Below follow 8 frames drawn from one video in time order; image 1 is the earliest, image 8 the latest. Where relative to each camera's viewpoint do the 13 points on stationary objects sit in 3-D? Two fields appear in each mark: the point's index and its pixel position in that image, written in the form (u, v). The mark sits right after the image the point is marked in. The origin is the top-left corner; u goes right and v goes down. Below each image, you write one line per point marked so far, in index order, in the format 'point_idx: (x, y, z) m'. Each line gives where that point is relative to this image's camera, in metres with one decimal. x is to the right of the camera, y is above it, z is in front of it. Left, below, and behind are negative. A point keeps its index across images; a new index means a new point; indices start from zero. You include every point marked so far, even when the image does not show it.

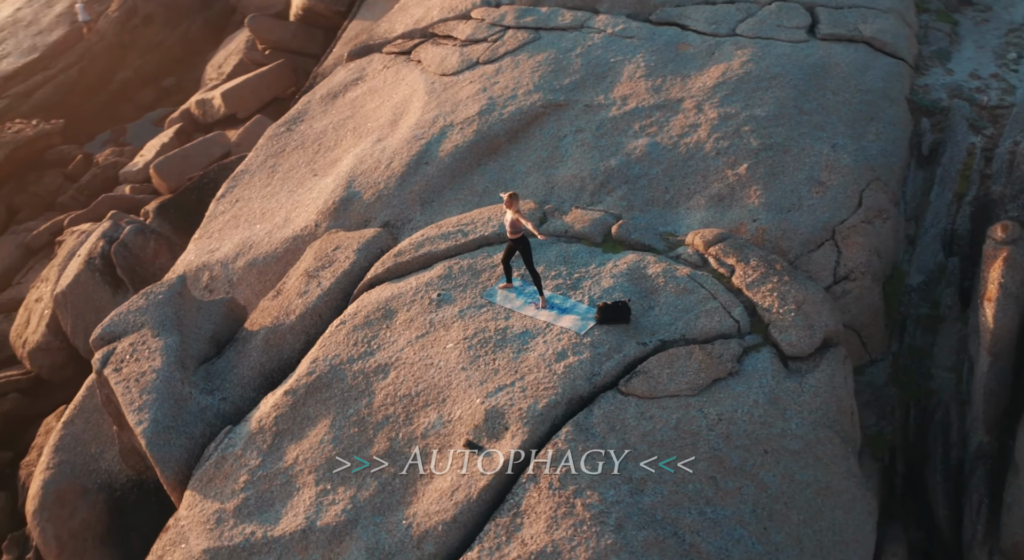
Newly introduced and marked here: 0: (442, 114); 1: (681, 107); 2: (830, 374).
0: (-0.9, +2.7, +11.0) m
1: (+2.3, +2.1, +8.5) m
2: (+2.3, -0.6, +5.0) m
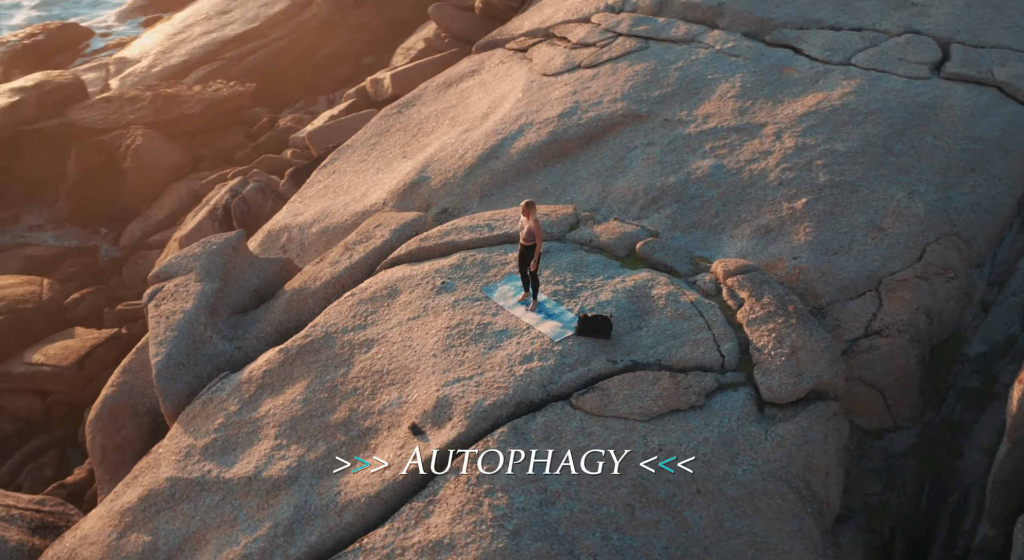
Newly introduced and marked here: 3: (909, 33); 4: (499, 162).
0: (+0.4, +2.7, +11.0) m
1: (+3.0, +1.7, +7.9) m
2: (+1.9, -1.0, +4.5) m
3: (+6.0, +3.7, +10.4) m
4: (-0.1, +1.7, +10.0) m
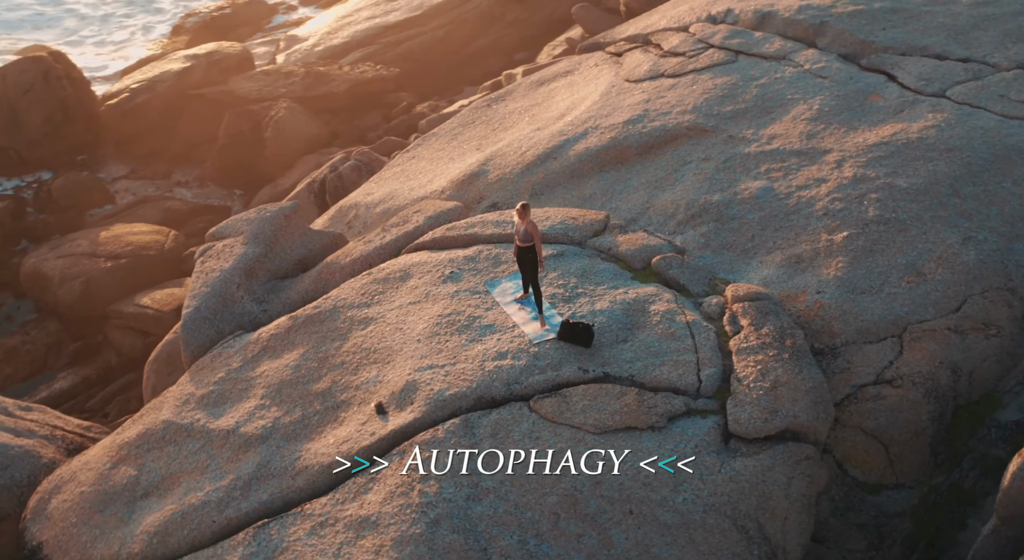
0: (+1.4, +2.6, +10.8) m
1: (+3.4, +1.3, +7.4) m
2: (+1.5, -1.1, +4.2) m
3: (+7.0, +2.9, +9.5) m
4: (+0.7, +1.7, +9.9) m
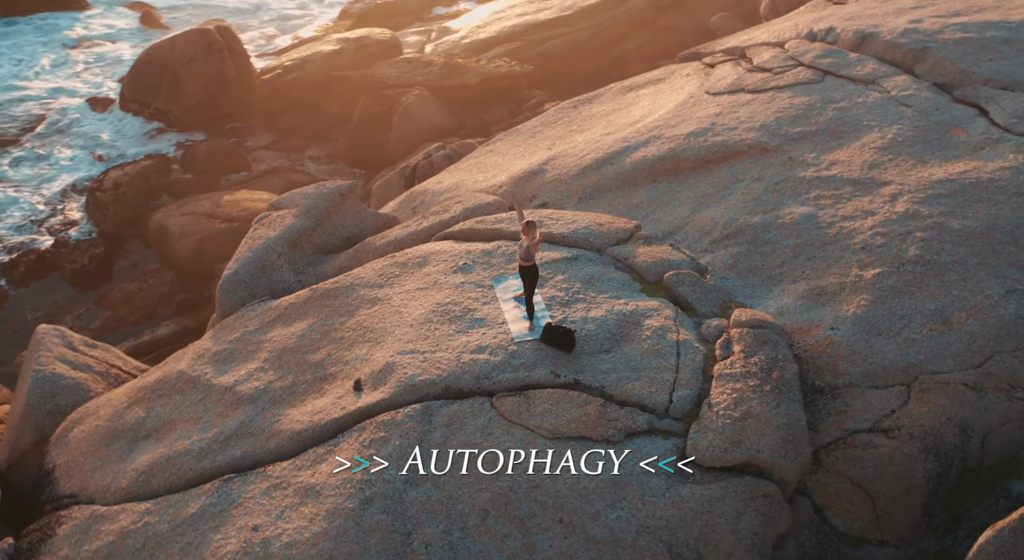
0: (+2.4, +2.4, +10.6) m
1: (+3.7, +0.9, +7.0) m
2: (+1.2, -1.3, +4.0) m
3: (+7.7, +2.0, +8.5) m
4: (+1.4, +1.6, +9.8) m
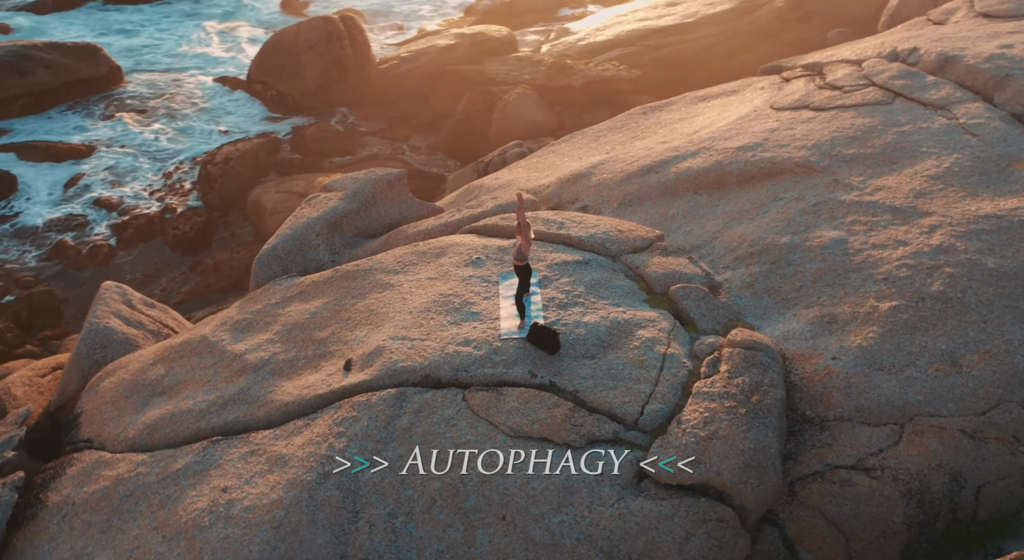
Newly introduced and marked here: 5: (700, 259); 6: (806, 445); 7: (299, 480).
0: (+3.1, +2.1, +10.3) m
1: (+3.9, +0.6, +6.7) m
2: (+0.9, -1.4, +4.0) m
3: (+8.1, +1.3, +7.7) m
4: (+2.0, +1.5, +9.7) m
5: (+1.9, +0.2, +7.0) m
6: (+2.1, -1.2, +4.8) m
7: (-1.3, -1.2, +4.2) m
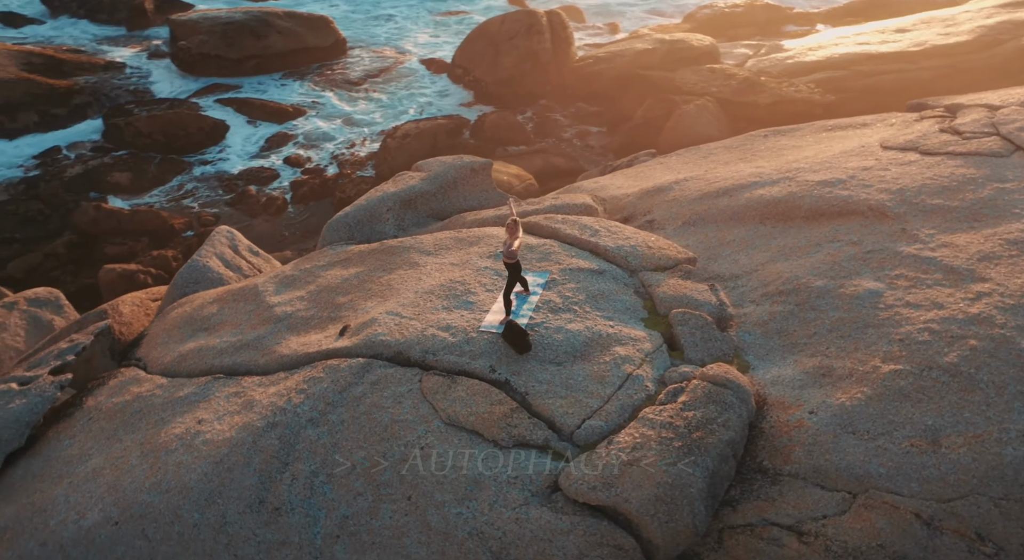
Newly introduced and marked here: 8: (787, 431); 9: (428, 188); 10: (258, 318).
0: (+4.2, +1.6, +9.8) m
1: (+4.0, 0.0, +6.1) m
2: (+0.3, -1.5, +4.1) m
3: (+8.4, 0.0, +6.3) m
4: (+2.9, +1.1, +9.4) m
5: (+2.1, -0.1, +6.8) m
6: (+1.6, -1.4, +4.6) m
7: (-1.8, -1.0, +4.7) m
8: (+2.0, -1.1, +4.9) m
9: (-1.3, +1.4, +10.1) m
10: (-2.5, -0.4, +6.8) m
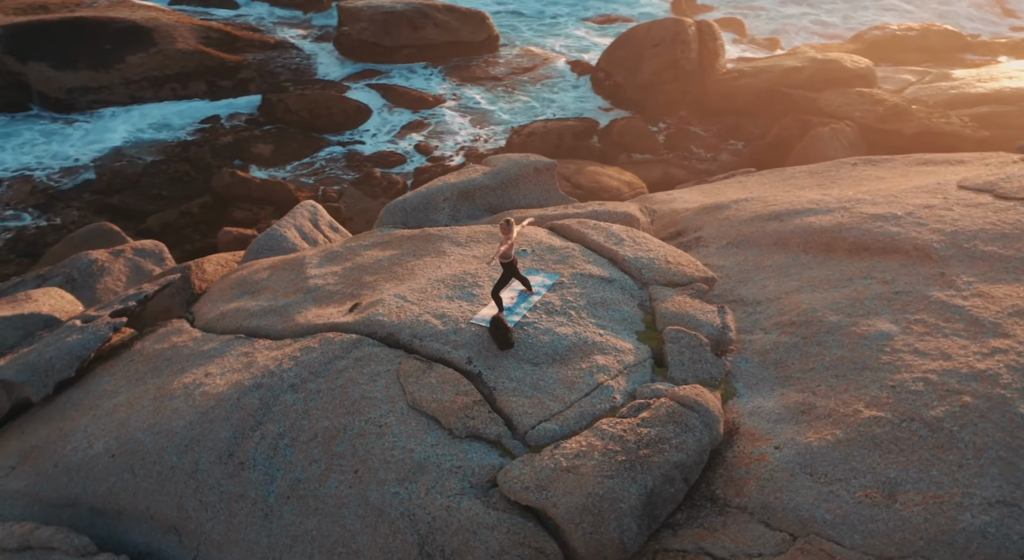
0: (+4.9, +1.1, +9.3) m
1: (+4.0, -0.5, +5.6) m
2: (-0.2, -1.5, +4.3) m
3: (+8.4, -0.9, +5.2) m
4: (+3.5, +0.8, +9.1) m
5: (+2.2, -0.3, +6.7) m
6: (+1.2, -1.6, +4.6) m
7: (-2.0, -0.8, +5.2) m
8: (+1.7, -1.3, +4.9) m
9: (-0.4, +1.5, +10.5) m
10: (-2.4, -0.1, +7.3) m
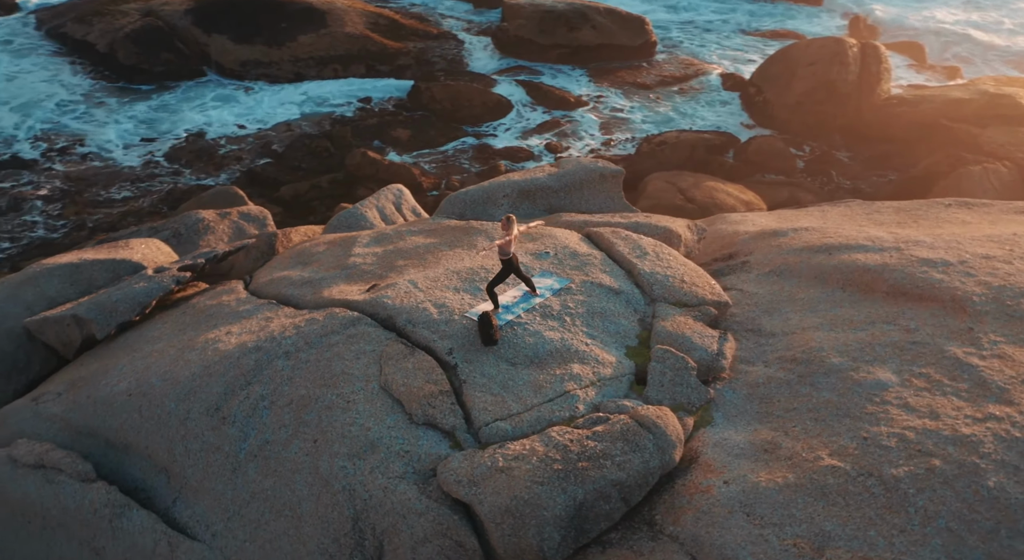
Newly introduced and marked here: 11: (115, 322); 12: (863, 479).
0: (+5.5, +0.5, +8.6) m
1: (+3.8, -1.0, +5.2) m
2: (-0.6, -1.4, +4.6) m
3: (+7.9, -1.9, +4.0) m
4: (+4.1, +0.4, +8.7) m
5: (+2.3, -0.6, +6.5) m
6: (+0.8, -1.7, +4.7) m
7: (-2.2, -0.5, +5.8) m
8: (+1.3, -1.5, +4.8) m
9: (+0.5, +1.6, +10.7) m
10: (-2.1, +0.2, +8.0) m
11: (-4.1, -0.4, +7.1) m
12: (+2.5, -1.4, +4.5) m
